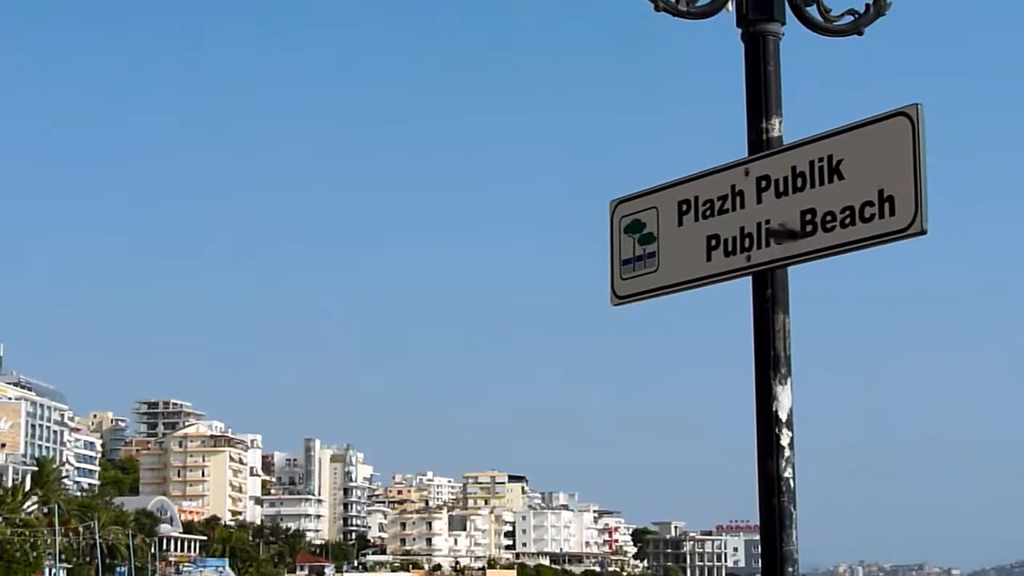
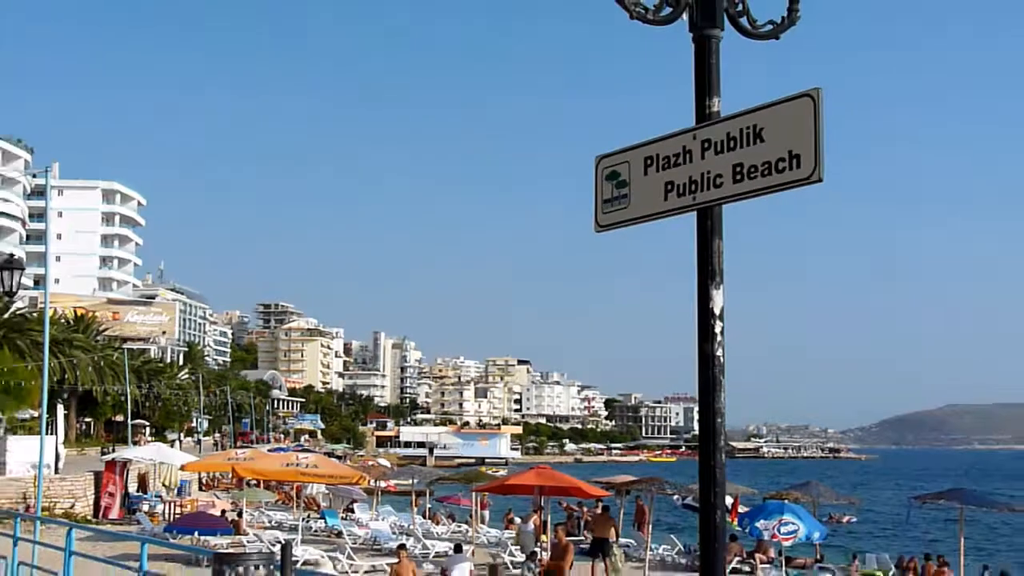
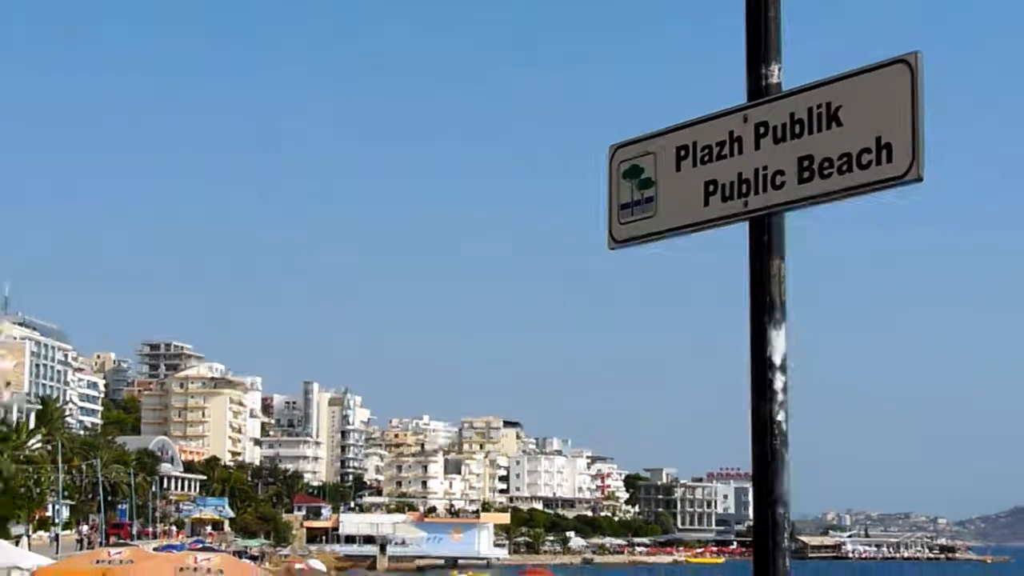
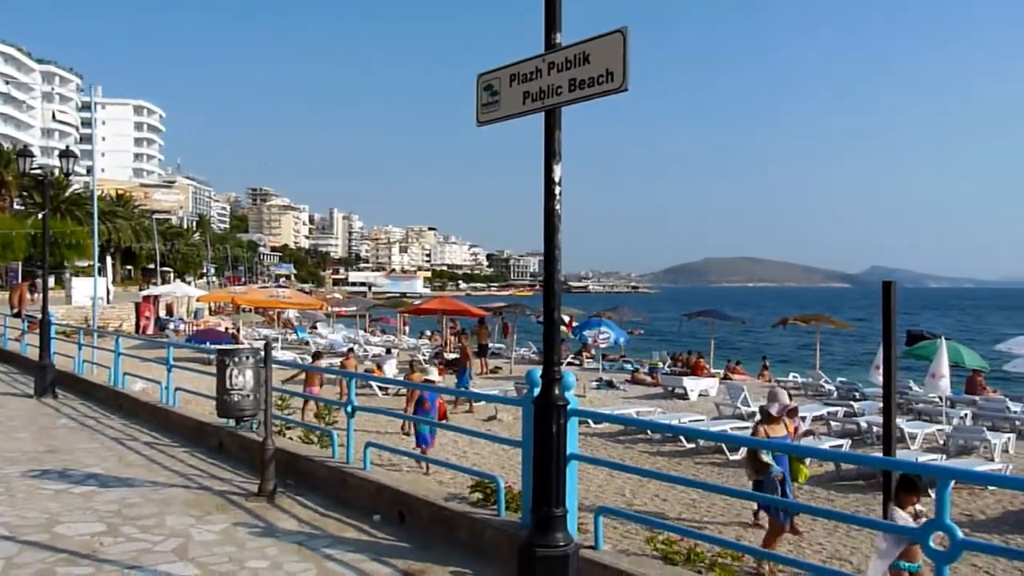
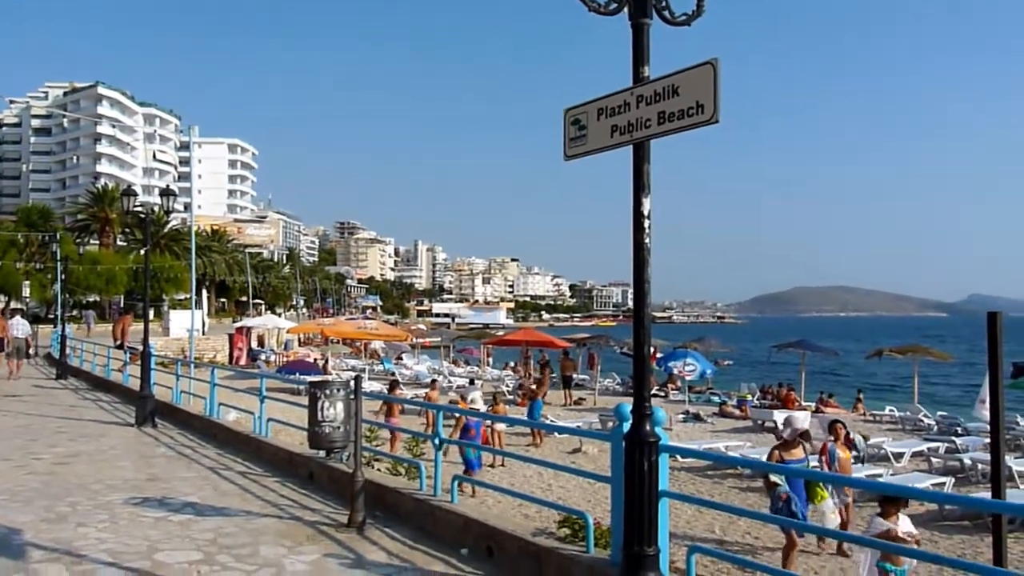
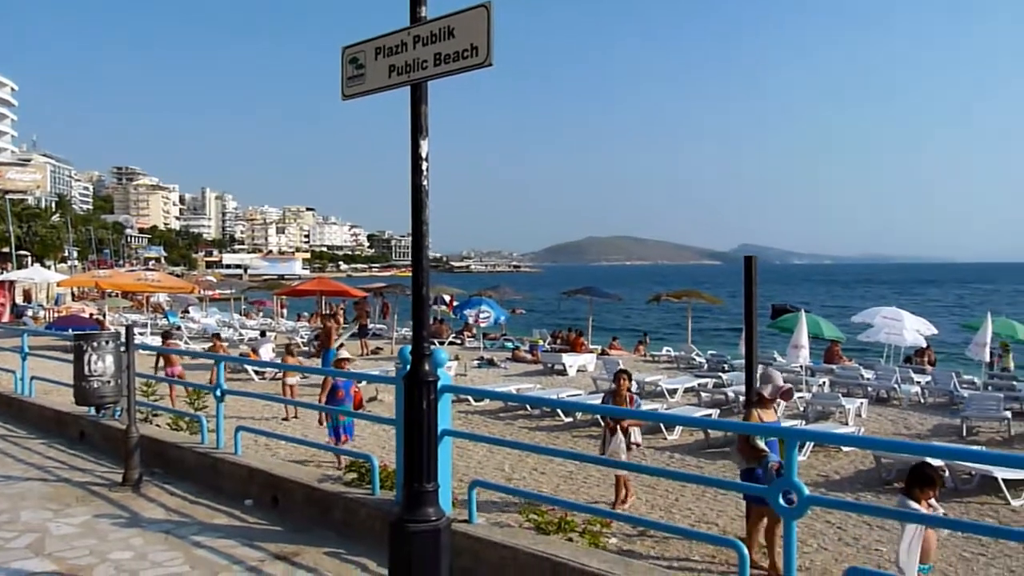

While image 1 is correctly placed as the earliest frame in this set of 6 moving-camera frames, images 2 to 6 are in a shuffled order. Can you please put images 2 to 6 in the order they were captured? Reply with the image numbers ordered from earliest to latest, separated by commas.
3, 2, 5, 4, 6
